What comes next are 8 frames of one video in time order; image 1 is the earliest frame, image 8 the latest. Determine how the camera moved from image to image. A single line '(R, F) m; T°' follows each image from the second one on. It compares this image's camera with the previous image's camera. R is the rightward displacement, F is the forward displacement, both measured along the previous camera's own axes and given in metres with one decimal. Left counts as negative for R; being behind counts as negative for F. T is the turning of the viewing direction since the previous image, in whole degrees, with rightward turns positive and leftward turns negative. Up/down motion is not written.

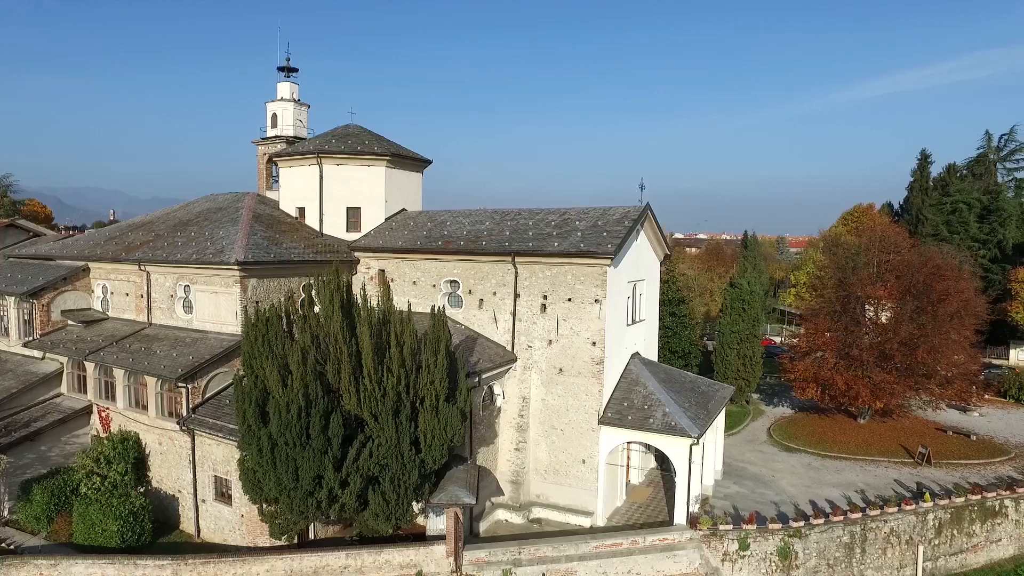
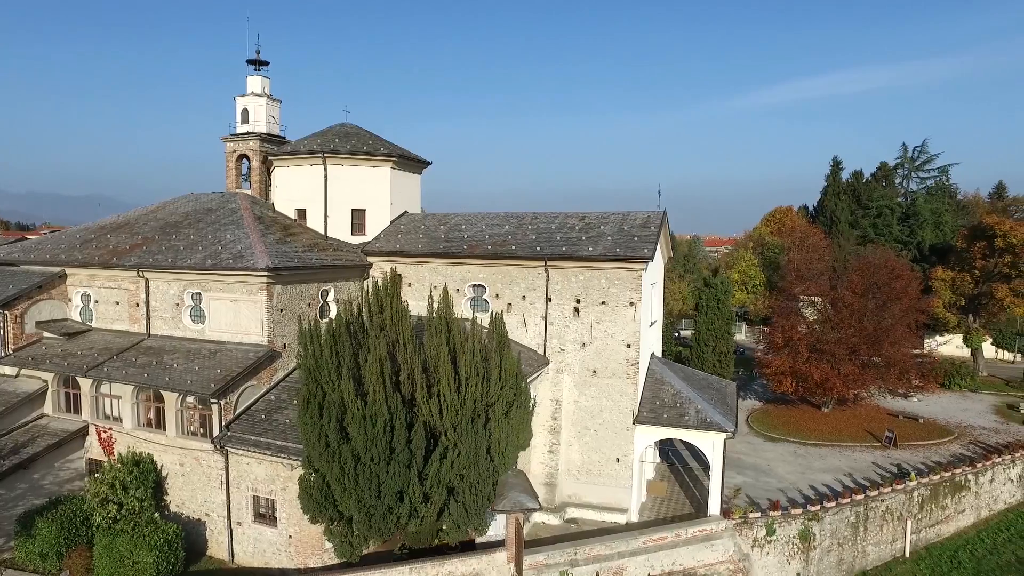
(-3.4, +0.1) m; +8°
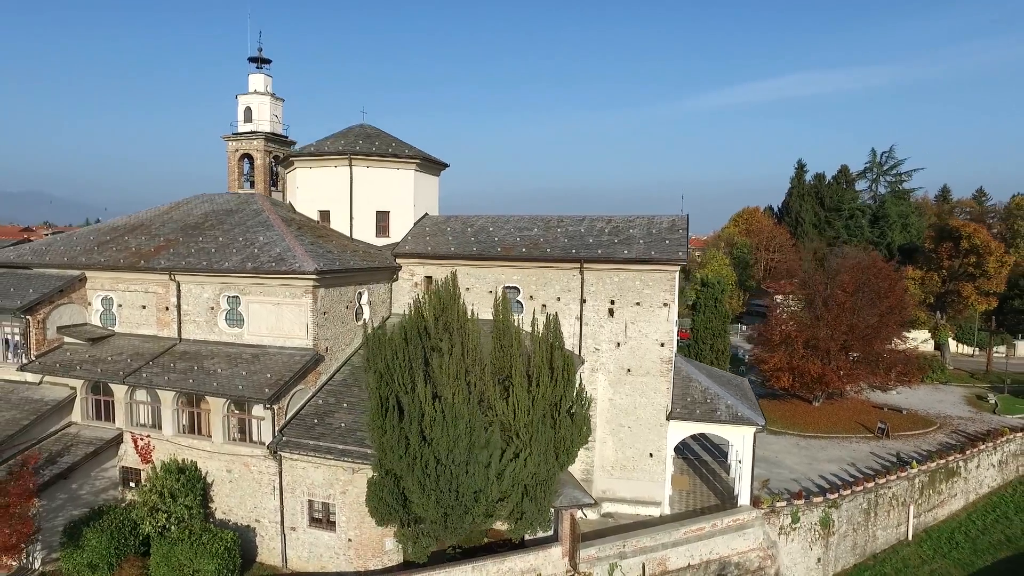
(-2.4, -0.3) m; +4°
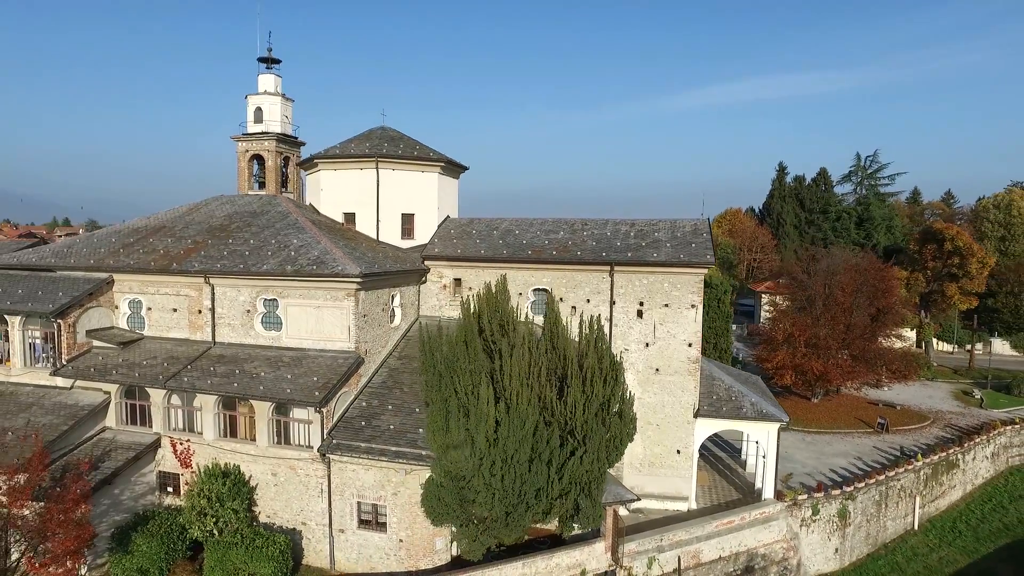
(-1.8, -0.3) m; +2°
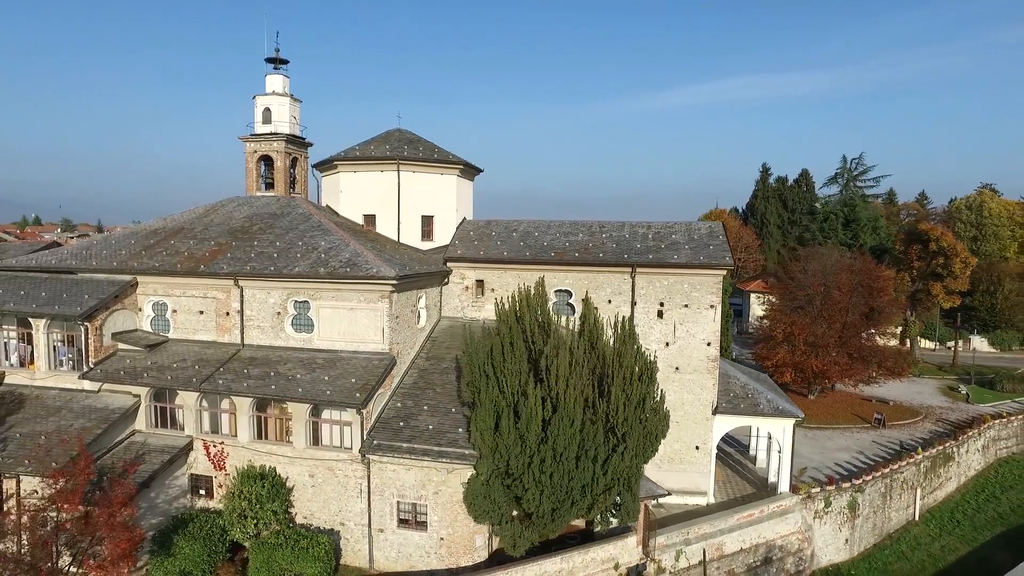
(-1.5, -0.3) m; +2°
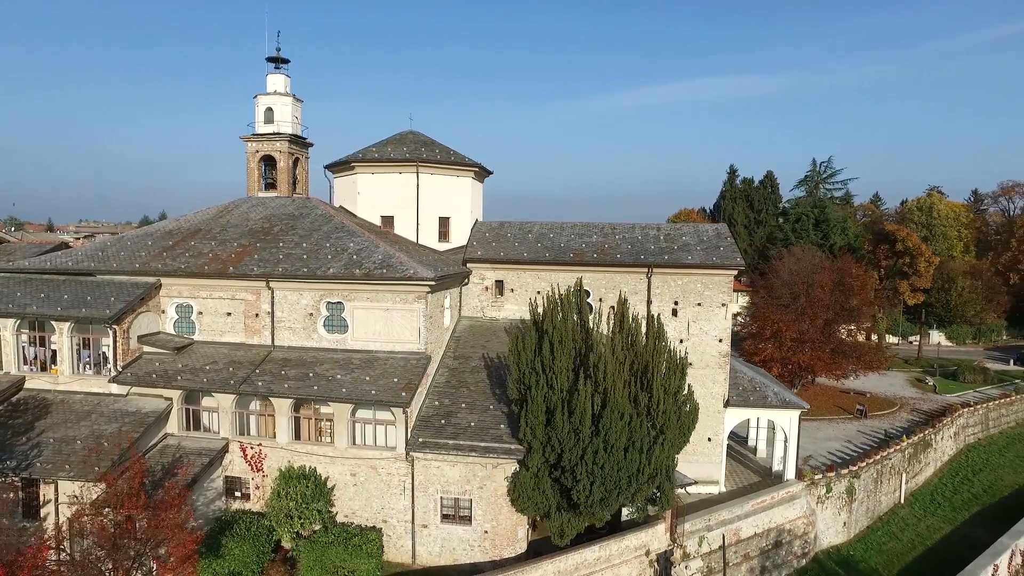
(-2.0, -0.5) m; +4°
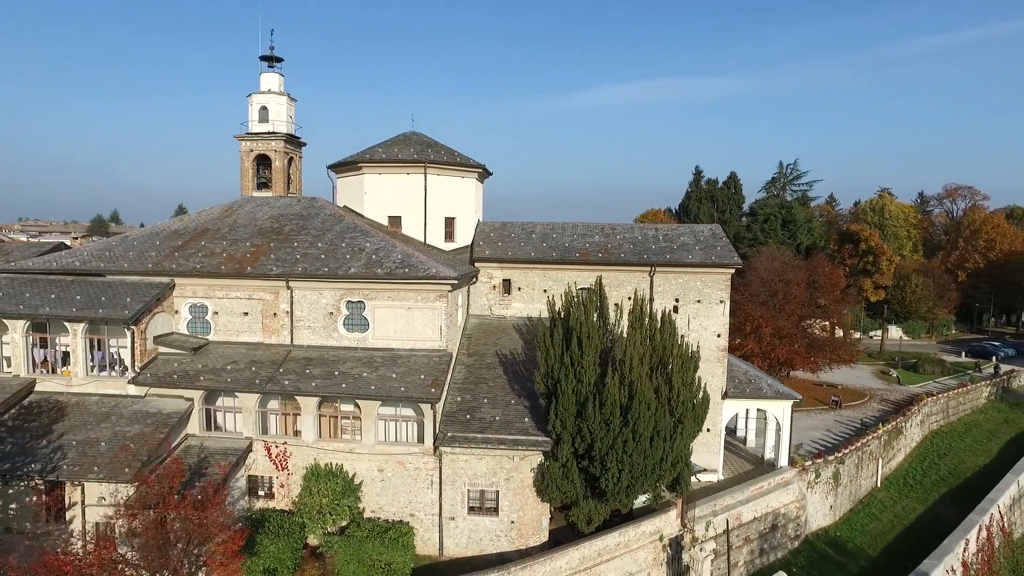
(-1.6, -0.5) m; +4°
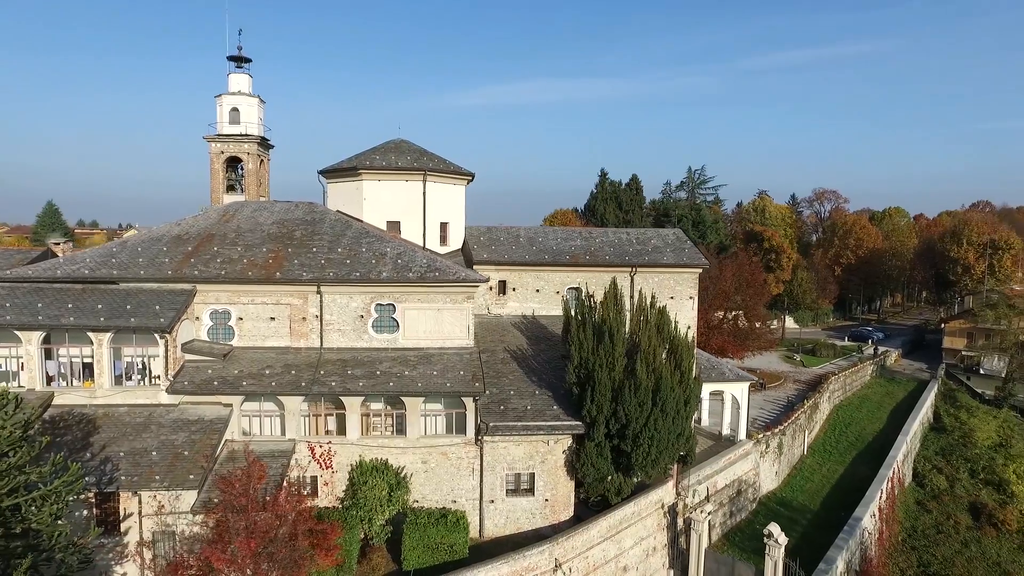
(-3.9, -1.2) m; +10°
